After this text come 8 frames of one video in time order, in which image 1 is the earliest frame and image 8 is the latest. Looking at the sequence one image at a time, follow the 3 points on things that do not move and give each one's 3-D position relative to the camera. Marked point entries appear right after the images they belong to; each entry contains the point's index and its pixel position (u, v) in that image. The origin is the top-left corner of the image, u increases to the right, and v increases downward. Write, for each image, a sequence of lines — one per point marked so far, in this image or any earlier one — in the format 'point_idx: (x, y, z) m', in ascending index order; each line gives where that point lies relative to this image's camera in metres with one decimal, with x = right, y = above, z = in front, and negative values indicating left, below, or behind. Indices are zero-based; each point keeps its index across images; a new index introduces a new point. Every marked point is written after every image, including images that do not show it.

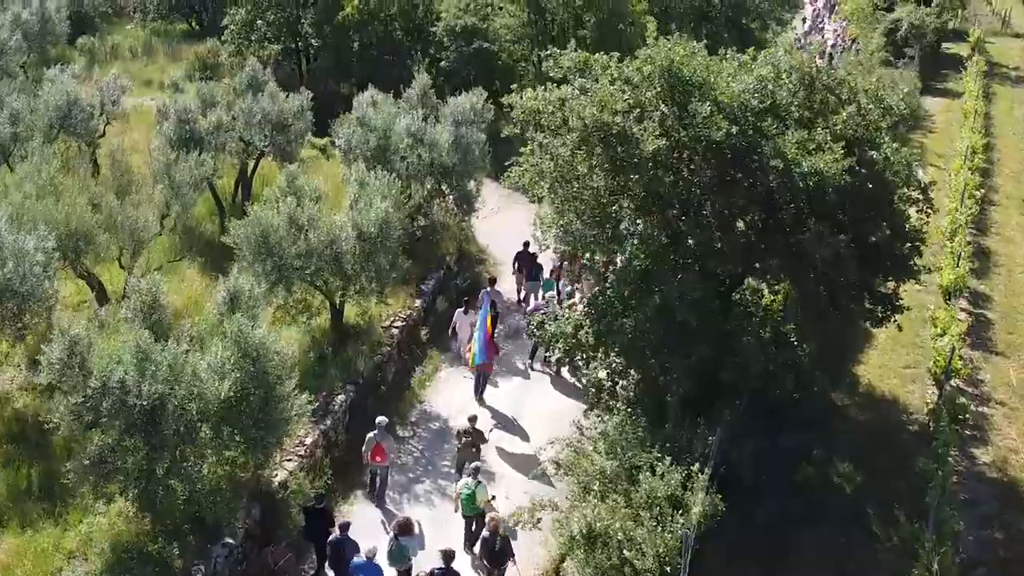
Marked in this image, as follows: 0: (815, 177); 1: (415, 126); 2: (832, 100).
0: (+3.0, +1.1, +11.5) m
1: (-1.6, +2.7, +19.7) m
2: (+3.5, +2.1, +12.8) m
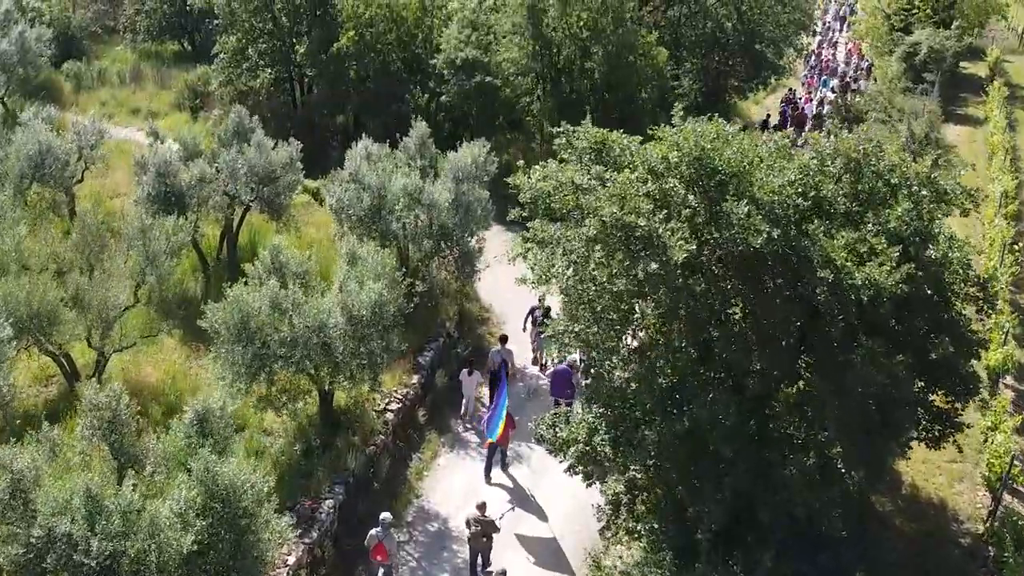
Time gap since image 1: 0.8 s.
0: (+3.1, 0.0, +10.0) m
1: (-1.6, +1.6, +18.2) m
2: (+3.6, +1.0, +11.3) m
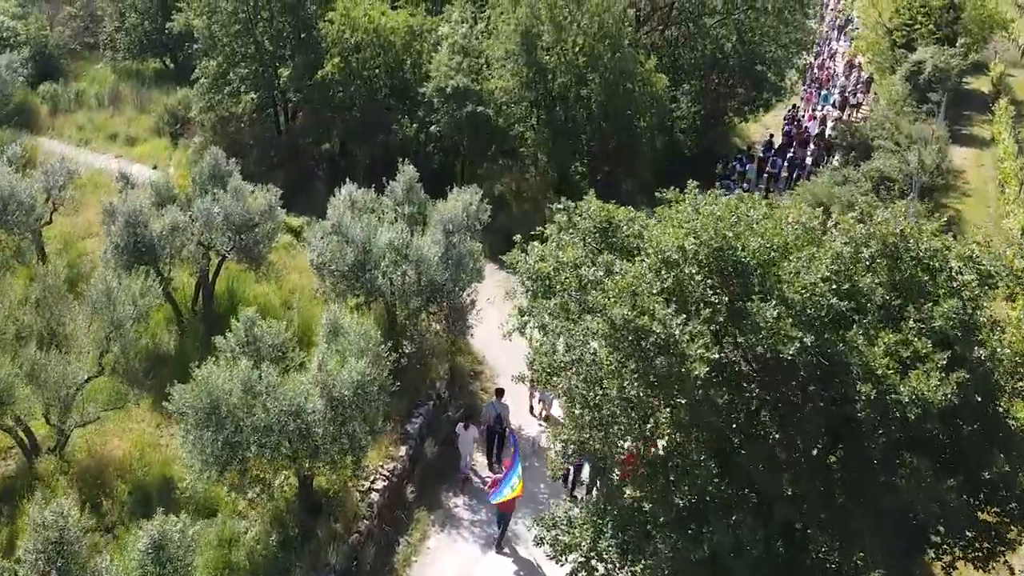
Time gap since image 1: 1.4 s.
0: (+3.1, -0.9, +8.8) m
1: (-1.7, +0.7, +17.0) m
2: (+3.6, +0.1, +10.1) m
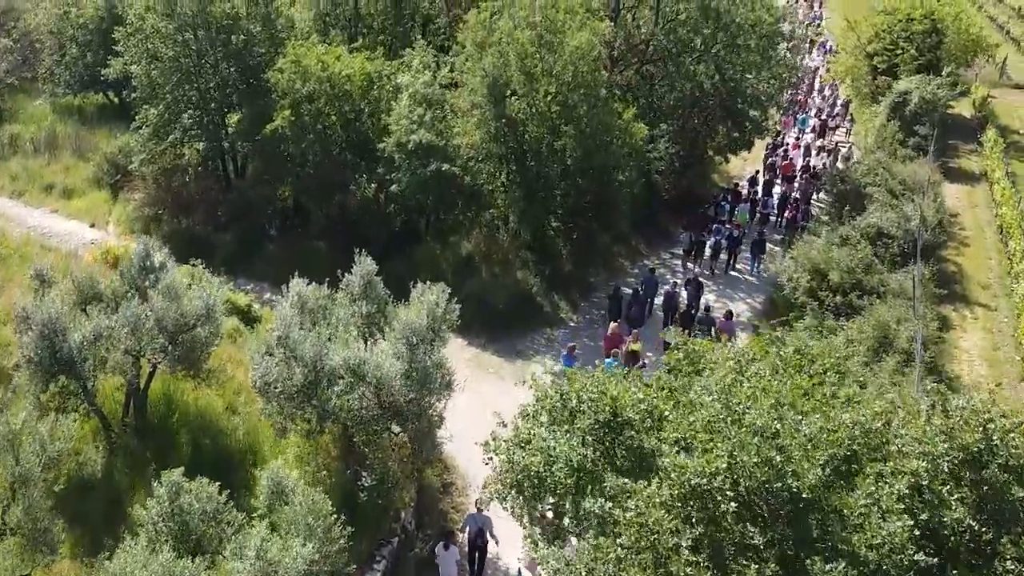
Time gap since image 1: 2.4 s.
0: (+3.0, -2.4, +6.7) m
1: (-2.0, -0.9, +14.7) m
2: (+3.4, -1.4, +8.0) m
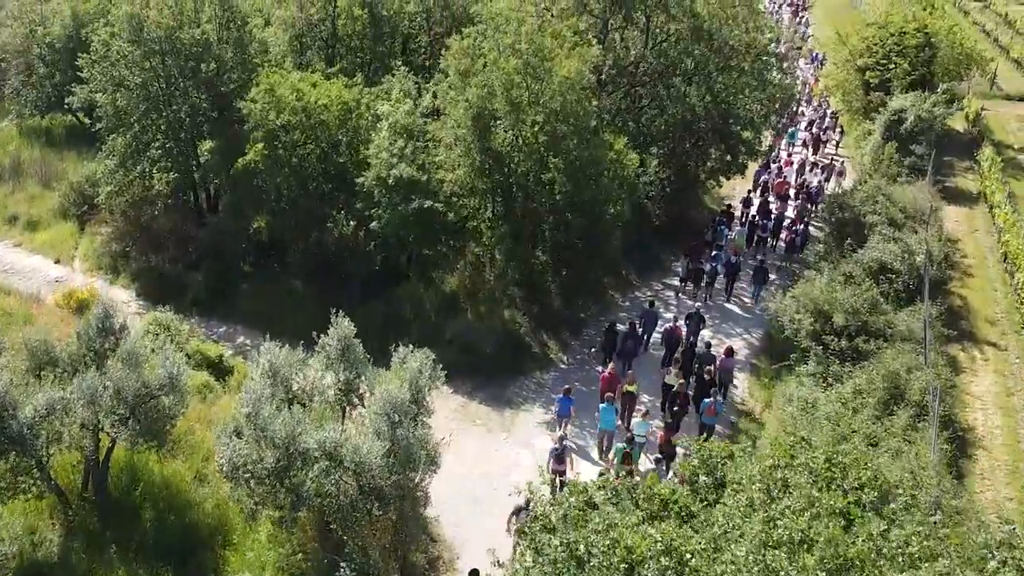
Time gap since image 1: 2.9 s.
0: (+3.0, -3.2, +5.5) m
1: (-2.1, -1.7, +13.5) m
2: (+3.4, -2.2, +6.8) m
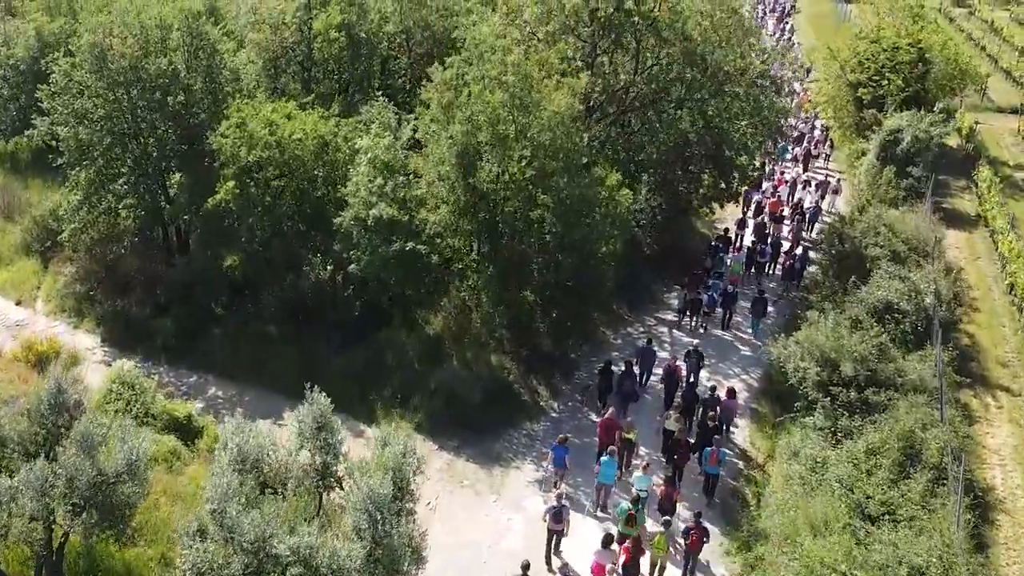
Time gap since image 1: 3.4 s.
0: (+3.1, -4.0, +4.2) m
1: (-2.1, -2.6, +12.1) m
2: (+3.5, -3.0, +5.5) m
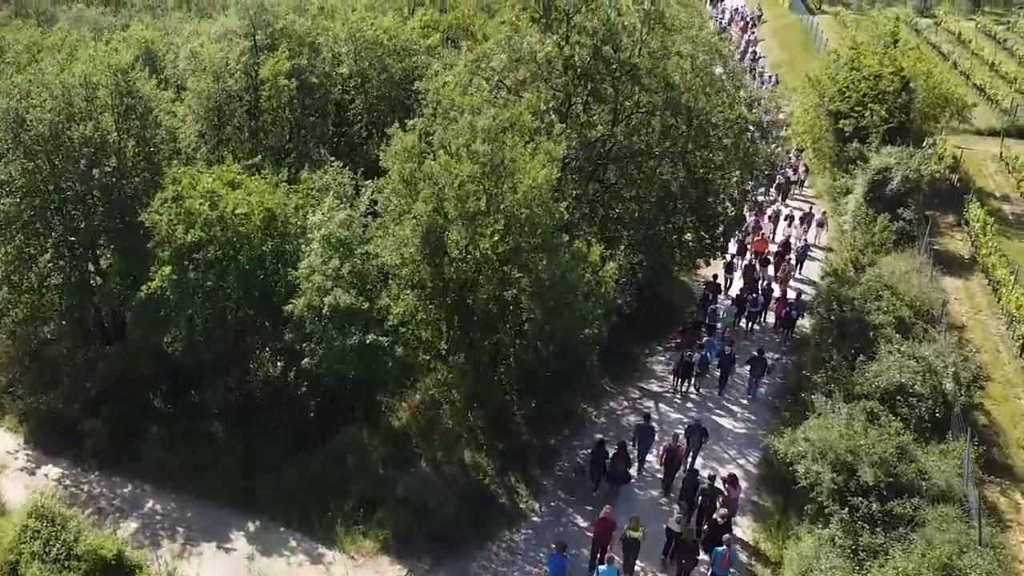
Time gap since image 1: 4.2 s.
0: (+3.4, -5.6, +1.9) m
1: (-2.2, -4.3, +9.6) m
2: (+3.7, -4.6, +3.2) m
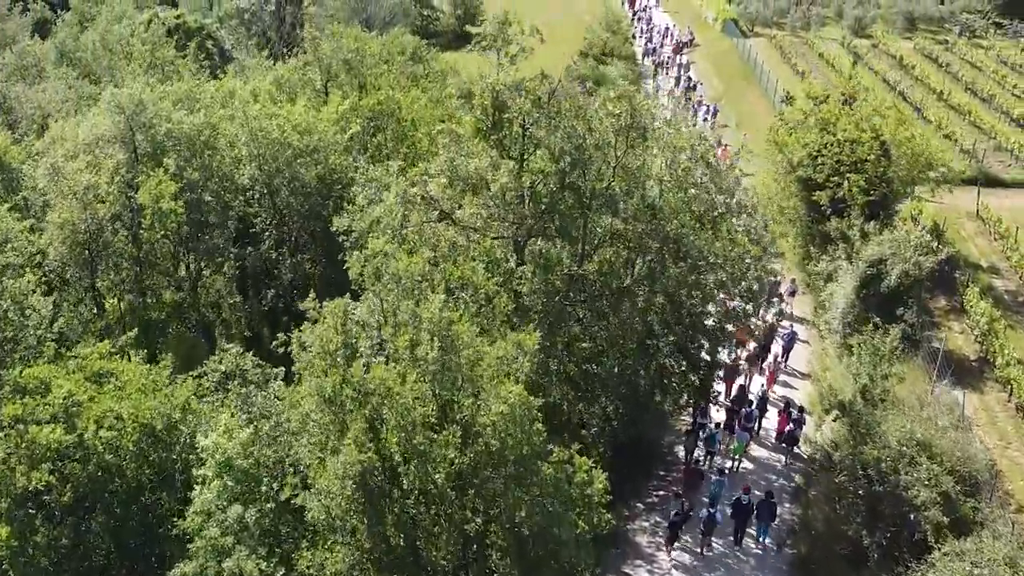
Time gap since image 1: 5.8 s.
0: (+4.3, -8.6, -2.8) m
1: (-1.8, -7.5, +4.5) m
2: (+4.5, -7.6, -1.5) m
